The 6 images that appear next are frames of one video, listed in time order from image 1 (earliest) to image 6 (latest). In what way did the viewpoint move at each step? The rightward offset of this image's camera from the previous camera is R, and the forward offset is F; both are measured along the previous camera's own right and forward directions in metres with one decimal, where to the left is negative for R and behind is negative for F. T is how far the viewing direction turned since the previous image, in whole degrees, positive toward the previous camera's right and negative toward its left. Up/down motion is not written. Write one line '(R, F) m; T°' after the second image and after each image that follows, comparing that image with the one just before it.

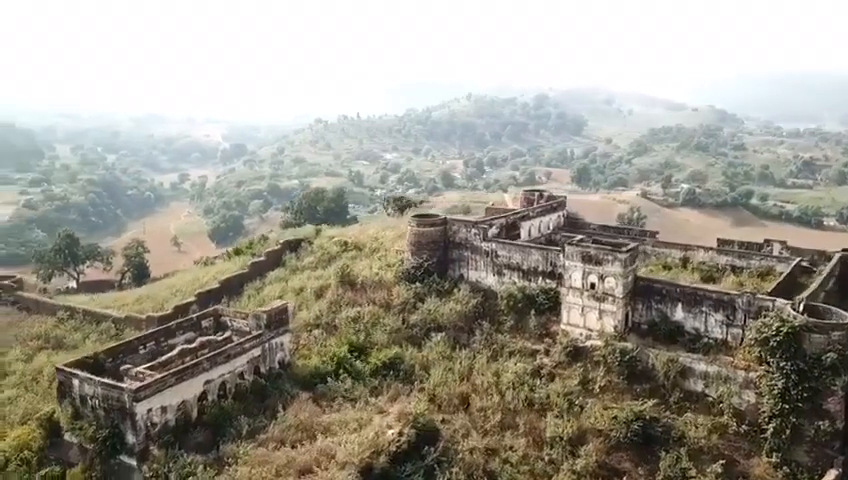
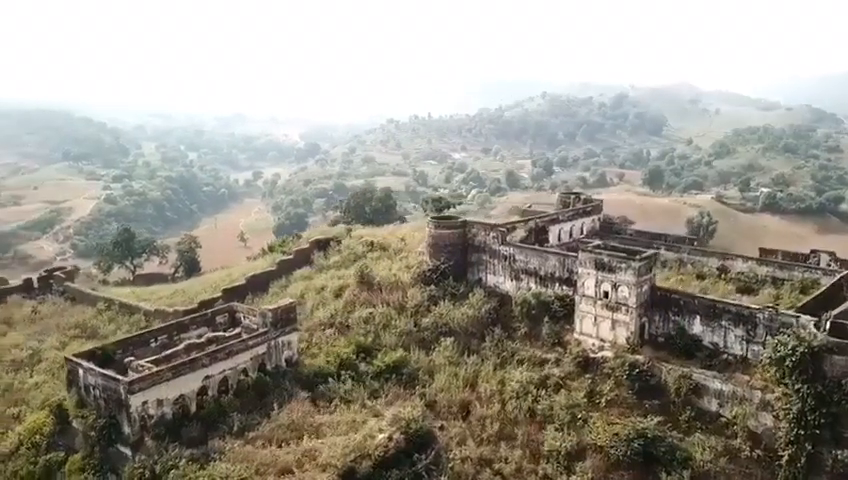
(+2.3, +0.5) m; -7°
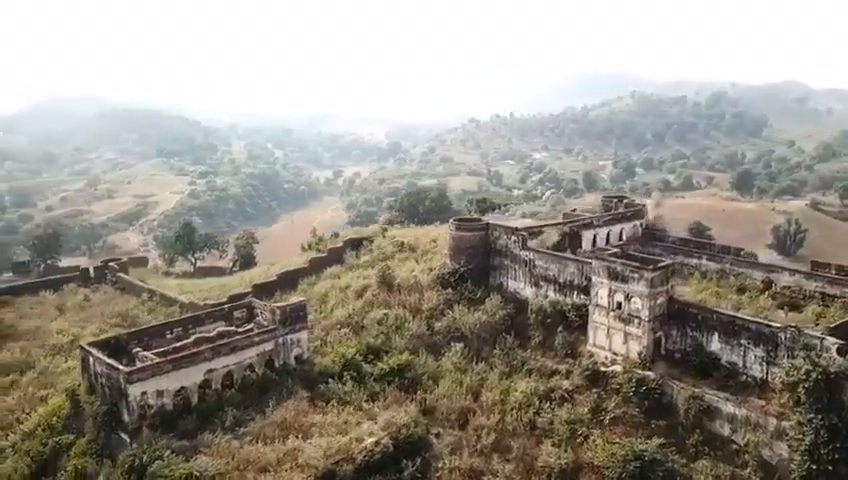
(+2.6, +0.6) m; -8°
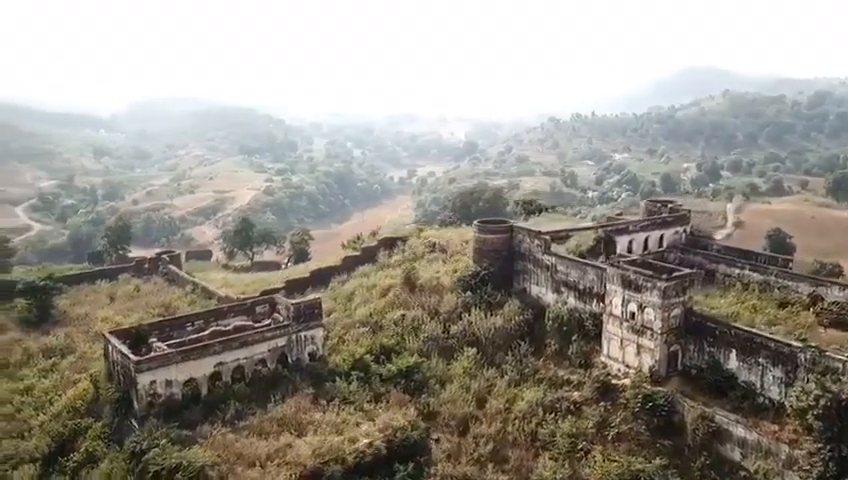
(+2.3, +0.4) m; -7°
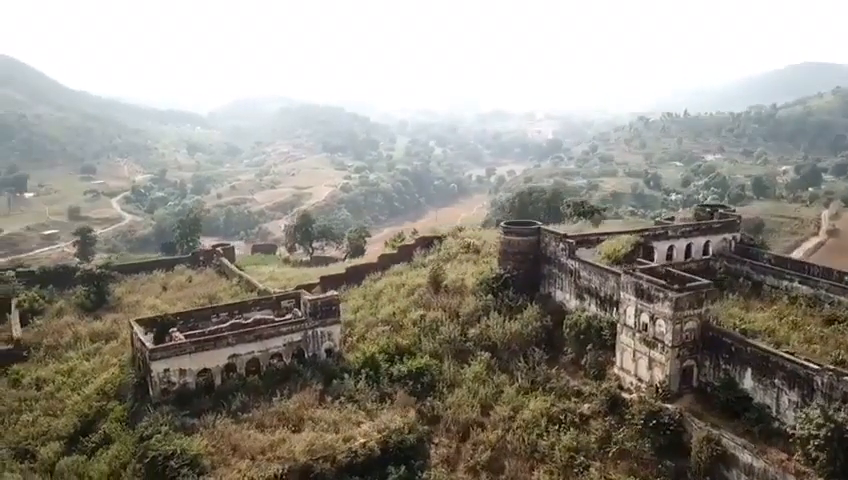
(+2.4, +0.5) m; -8°
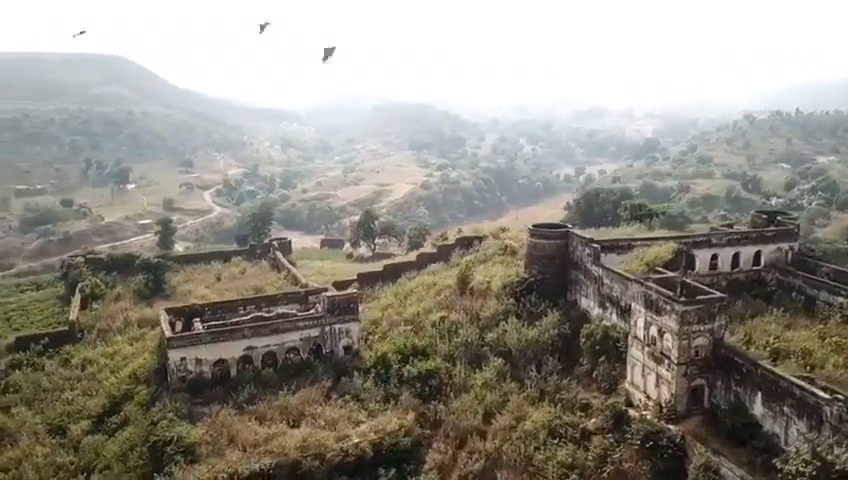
(+2.6, +0.6) m; -8°
